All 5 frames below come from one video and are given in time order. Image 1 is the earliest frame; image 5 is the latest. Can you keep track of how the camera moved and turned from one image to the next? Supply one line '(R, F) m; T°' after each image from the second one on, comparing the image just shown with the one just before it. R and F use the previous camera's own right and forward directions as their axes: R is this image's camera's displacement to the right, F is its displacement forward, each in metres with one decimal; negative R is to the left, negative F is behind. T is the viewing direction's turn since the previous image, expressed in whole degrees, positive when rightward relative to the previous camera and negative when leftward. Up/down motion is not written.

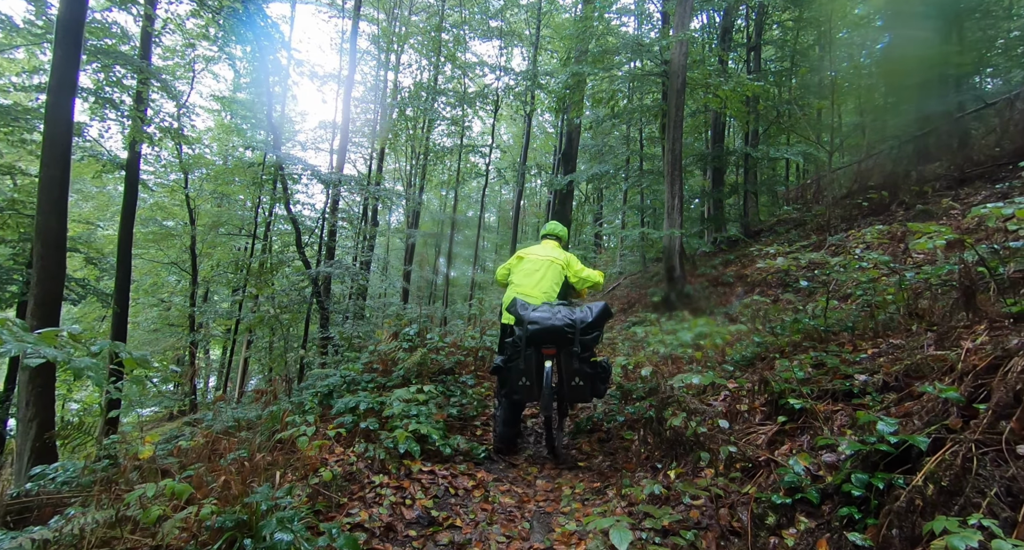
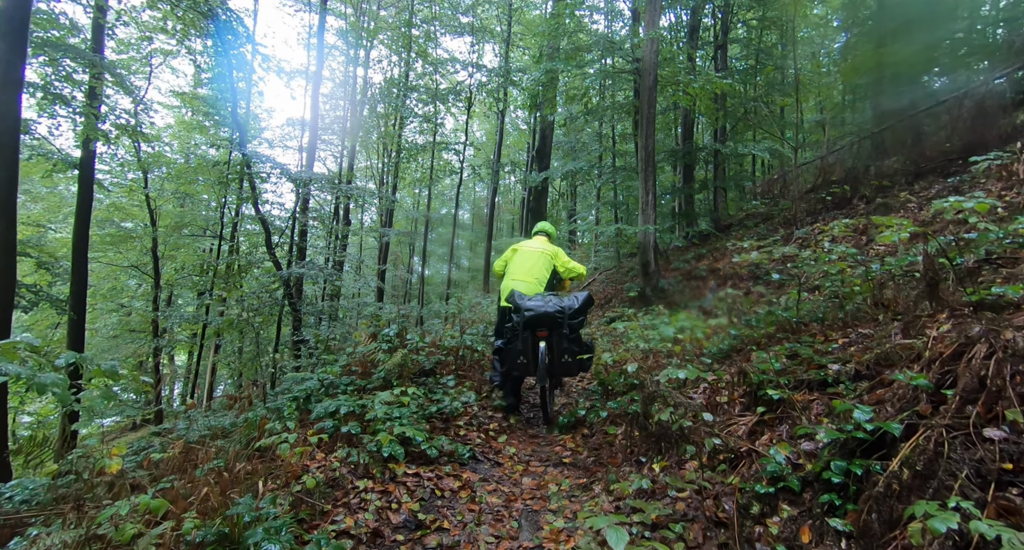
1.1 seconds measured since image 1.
(0.0, 0.0) m; +3°
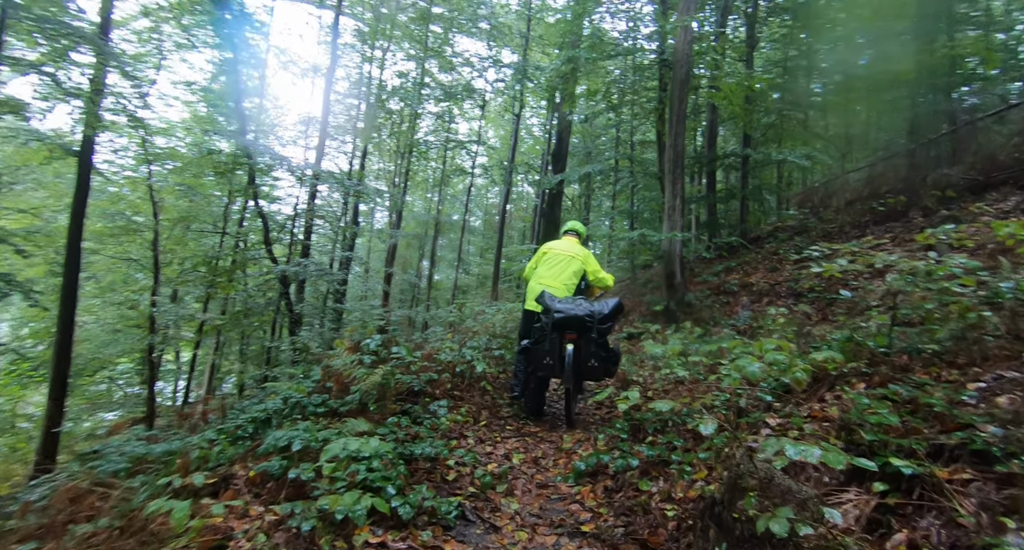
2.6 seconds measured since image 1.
(0.0, +0.7) m; -1°
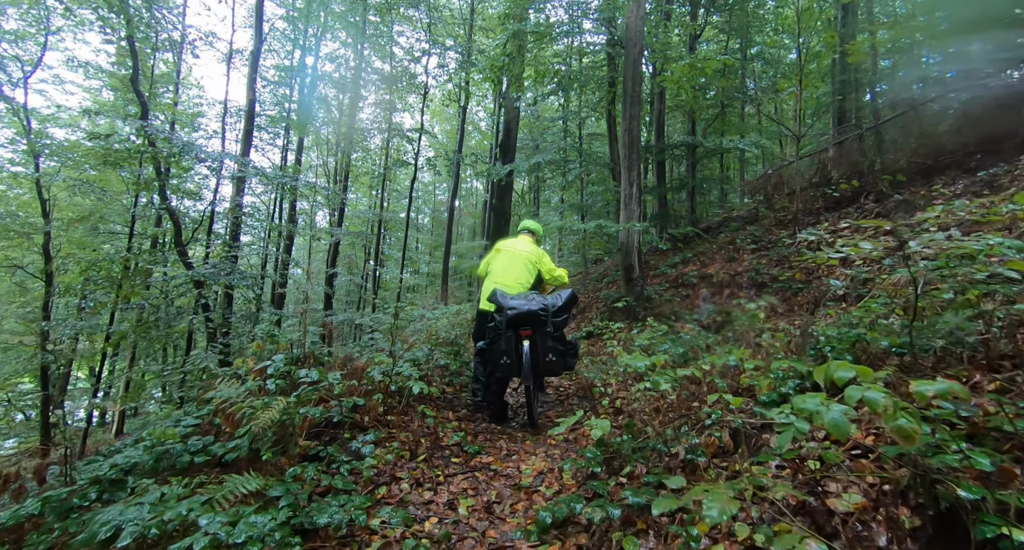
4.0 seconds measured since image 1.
(+0.1, +0.6) m; +6°
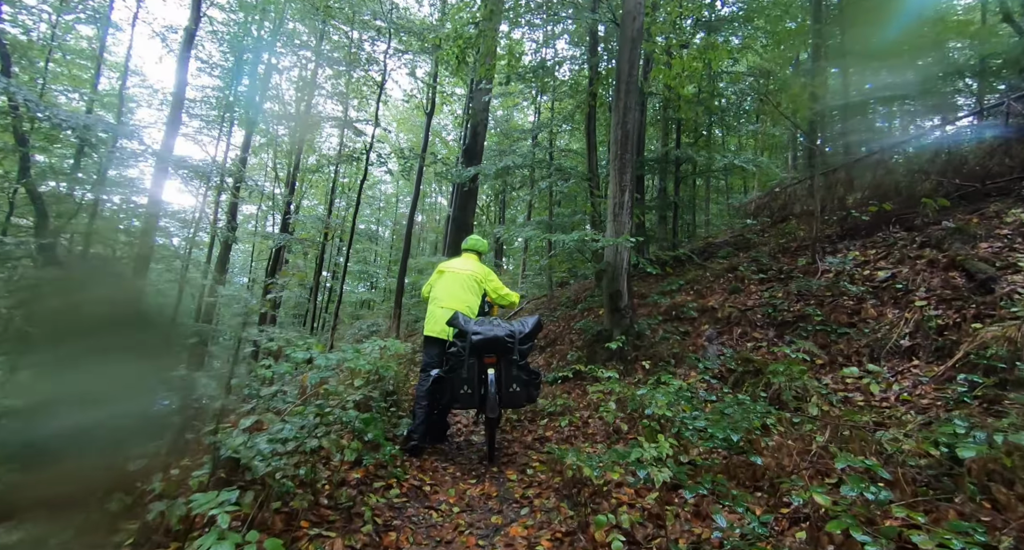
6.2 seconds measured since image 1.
(+0.1, +1.5) m; +5°
